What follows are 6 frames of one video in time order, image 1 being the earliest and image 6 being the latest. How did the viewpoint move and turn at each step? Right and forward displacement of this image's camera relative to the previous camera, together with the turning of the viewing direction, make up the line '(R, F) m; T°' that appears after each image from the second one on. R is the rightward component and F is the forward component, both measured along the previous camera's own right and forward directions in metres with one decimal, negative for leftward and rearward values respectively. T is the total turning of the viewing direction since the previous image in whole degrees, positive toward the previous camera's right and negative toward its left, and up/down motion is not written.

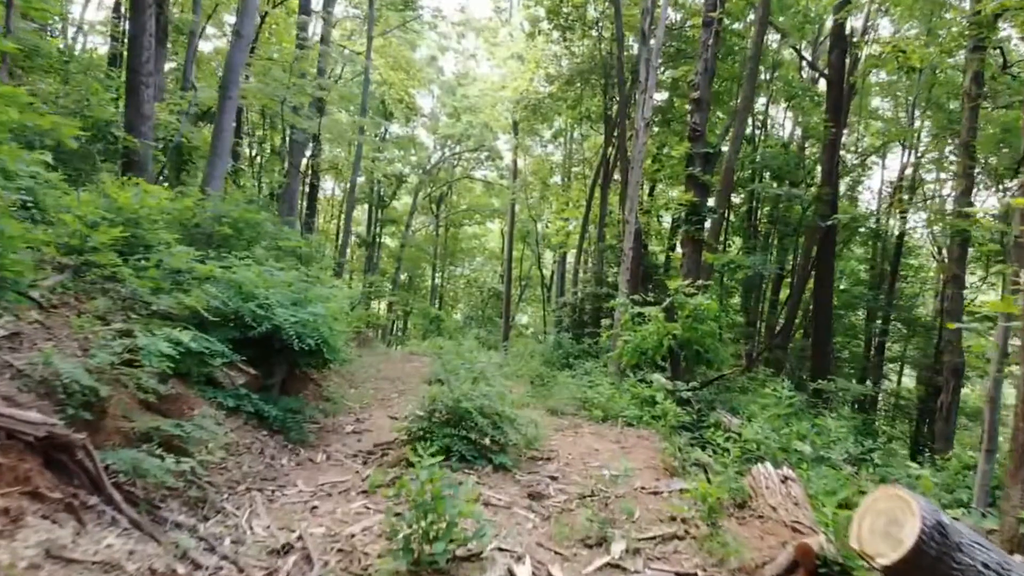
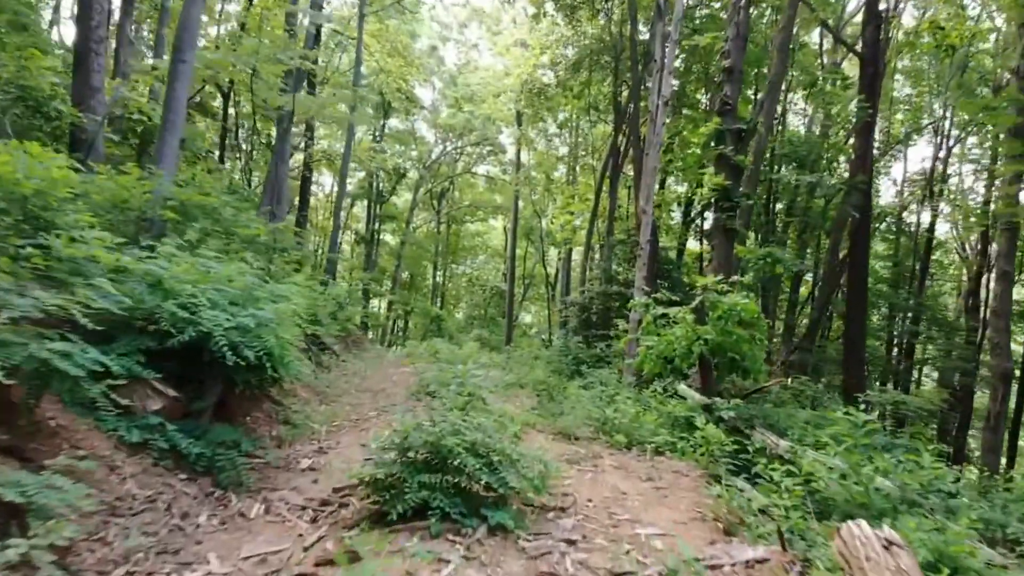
(0.0, +1.5) m; 0°
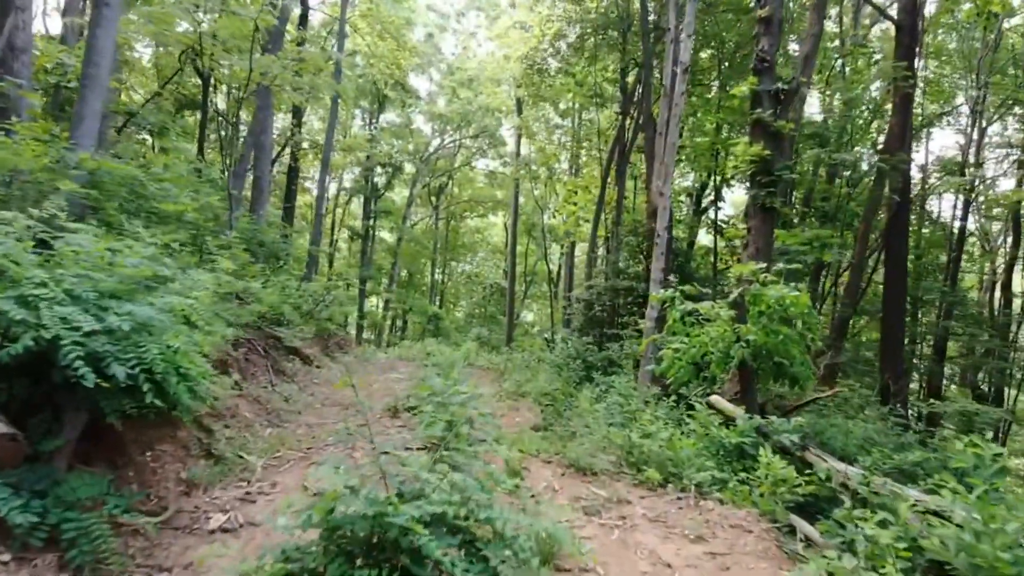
(0.0, +1.5) m; 0°
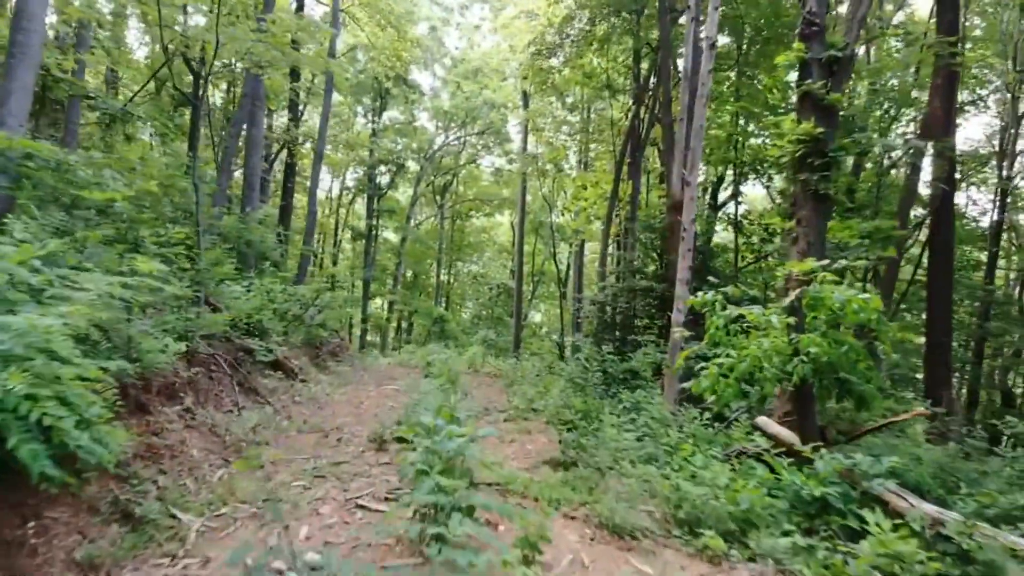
(0.0, +1.1) m; -1°
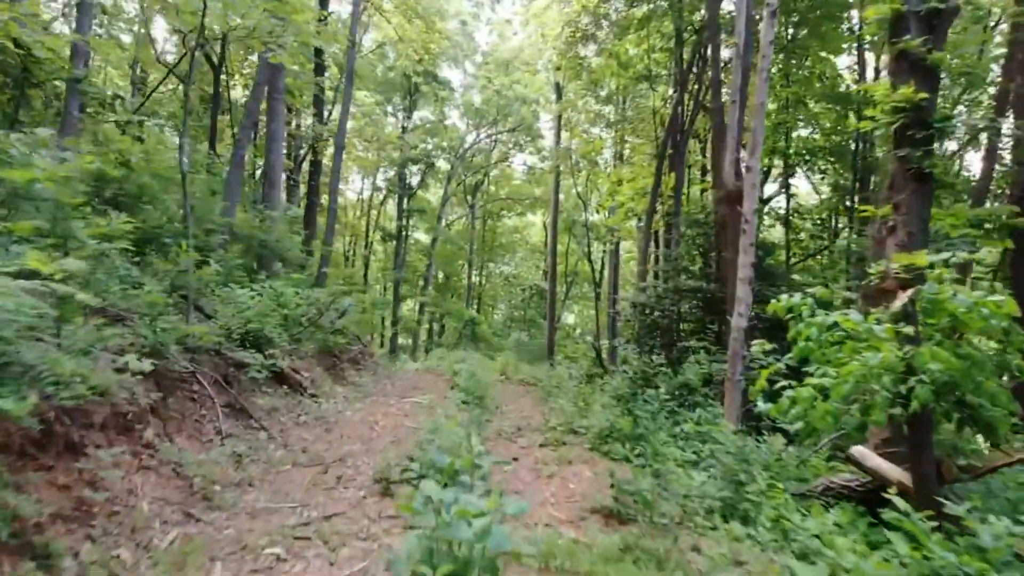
(0.0, +1.1) m; -2°
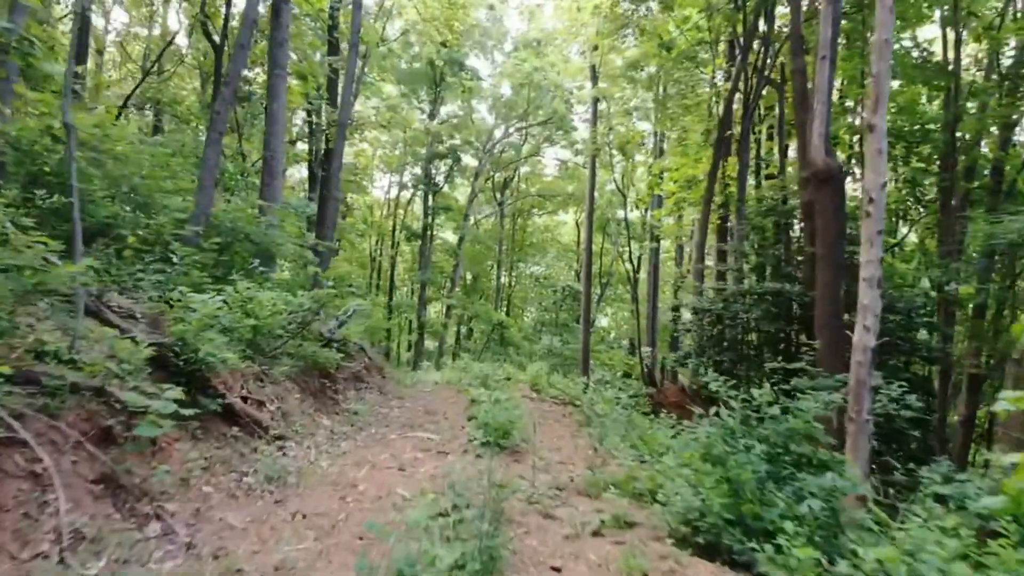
(0.0, +2.0) m; -2°
